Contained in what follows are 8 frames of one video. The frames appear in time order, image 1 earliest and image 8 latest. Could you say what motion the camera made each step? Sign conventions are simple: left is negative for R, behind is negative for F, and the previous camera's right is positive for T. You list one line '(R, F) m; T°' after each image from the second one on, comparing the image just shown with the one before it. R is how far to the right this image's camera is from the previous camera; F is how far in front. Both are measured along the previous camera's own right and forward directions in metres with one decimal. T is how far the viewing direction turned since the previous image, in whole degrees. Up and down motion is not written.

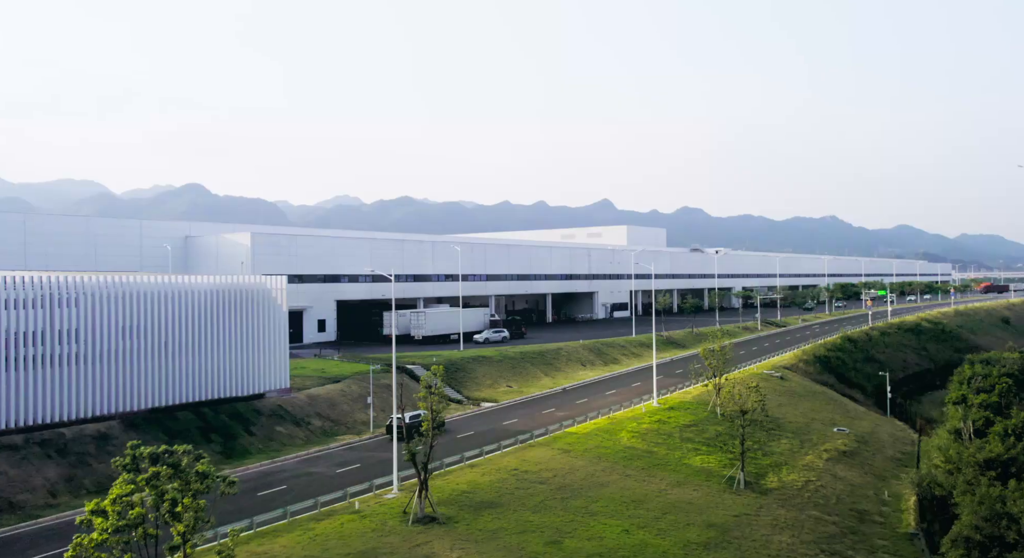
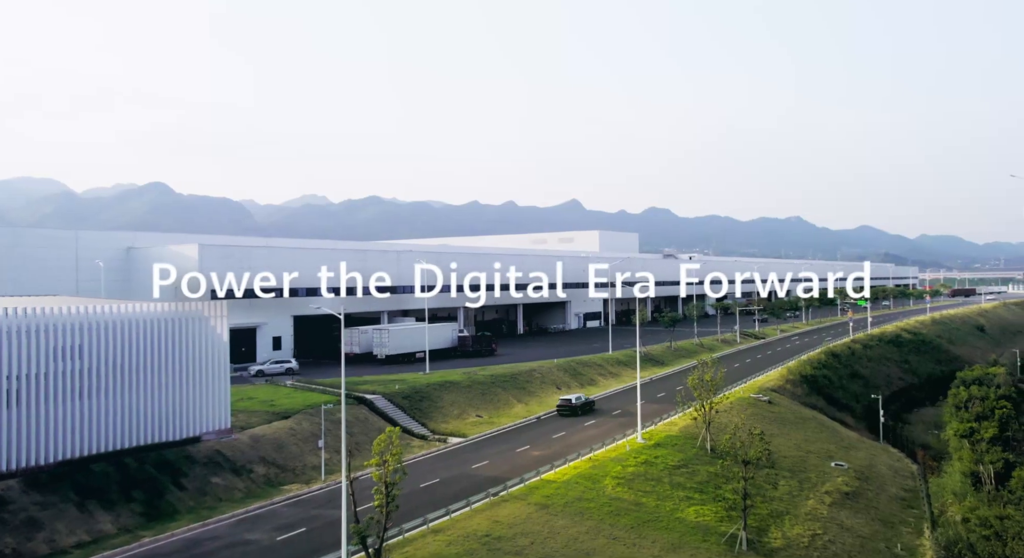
(-0.1, +3.6) m; +2°
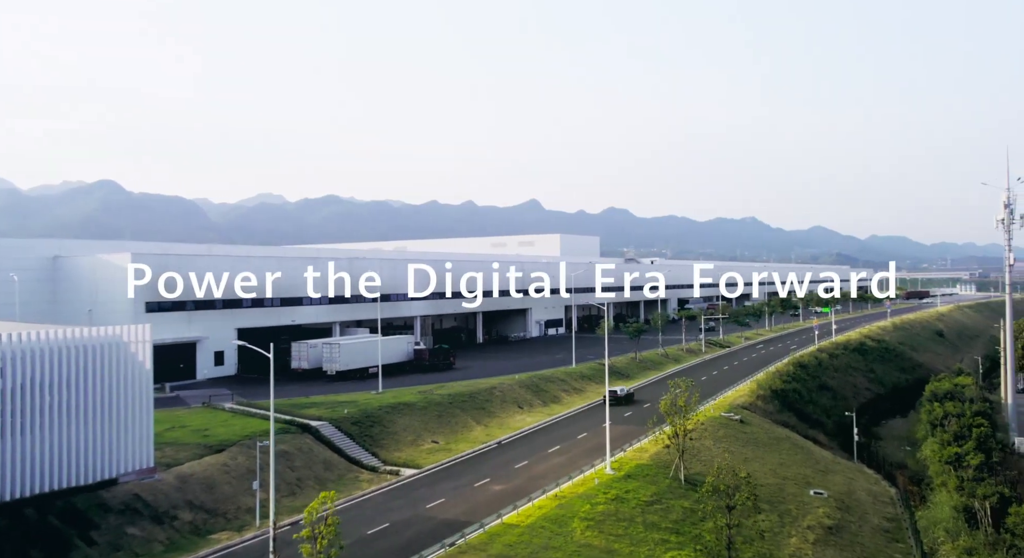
(0.0, +2.7) m; +3°
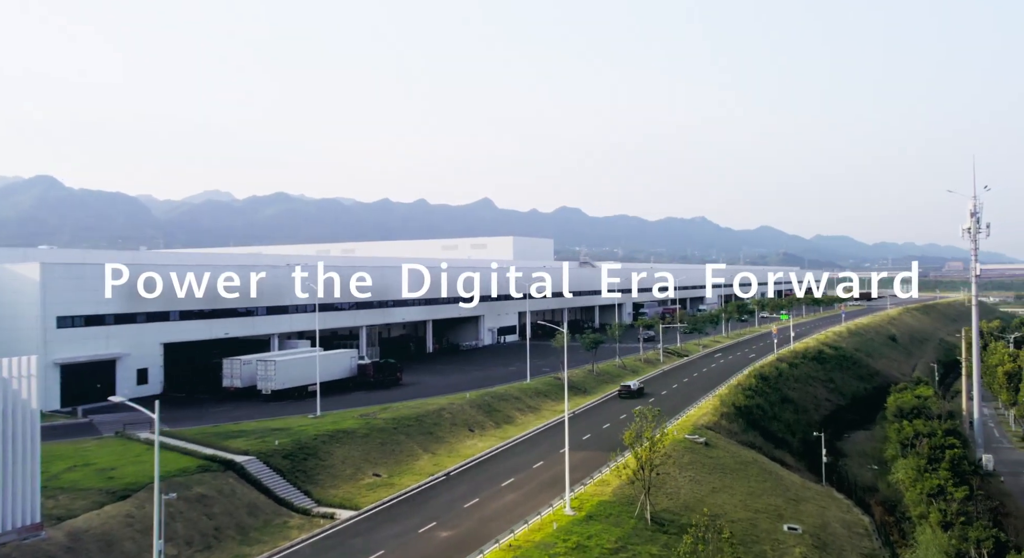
(+0.1, +3.1) m; +3°
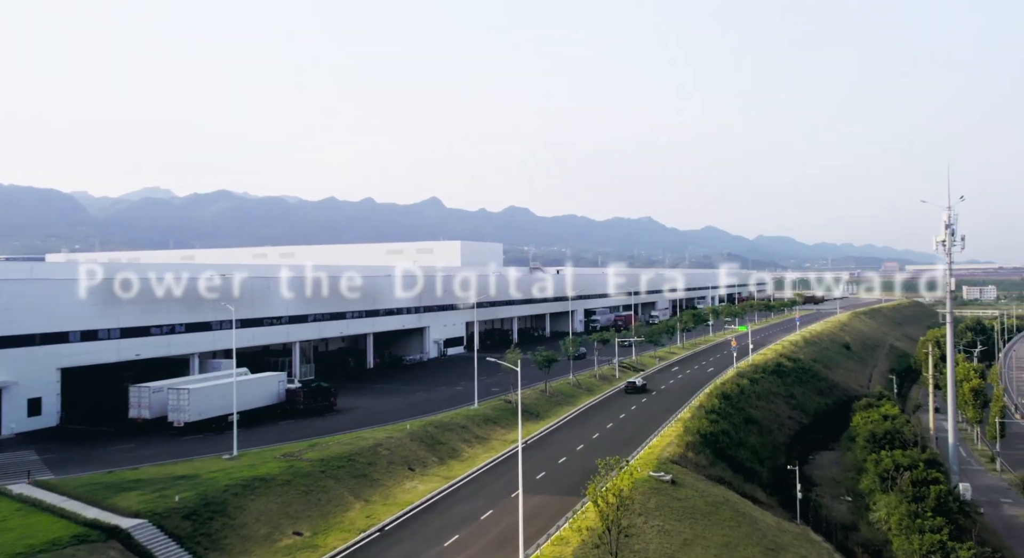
(+0.1, +4.4) m; +4°
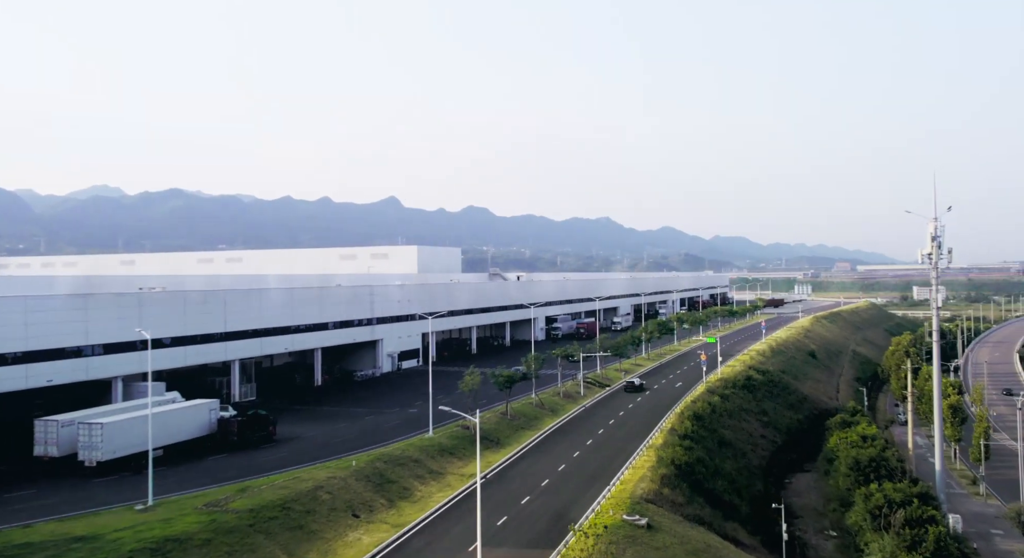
(+0.1, +4.0) m; +3°
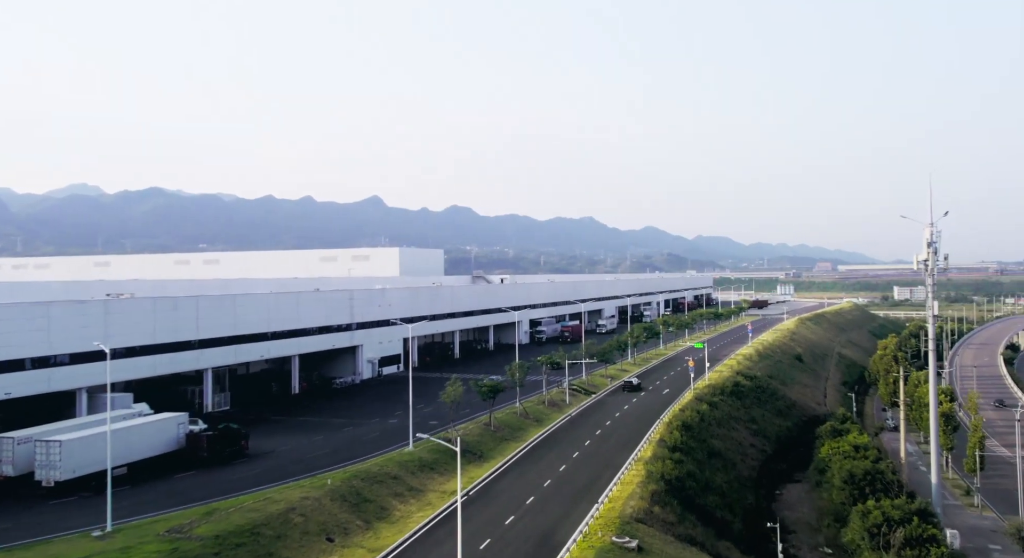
(0.0, +1.7) m; +1°
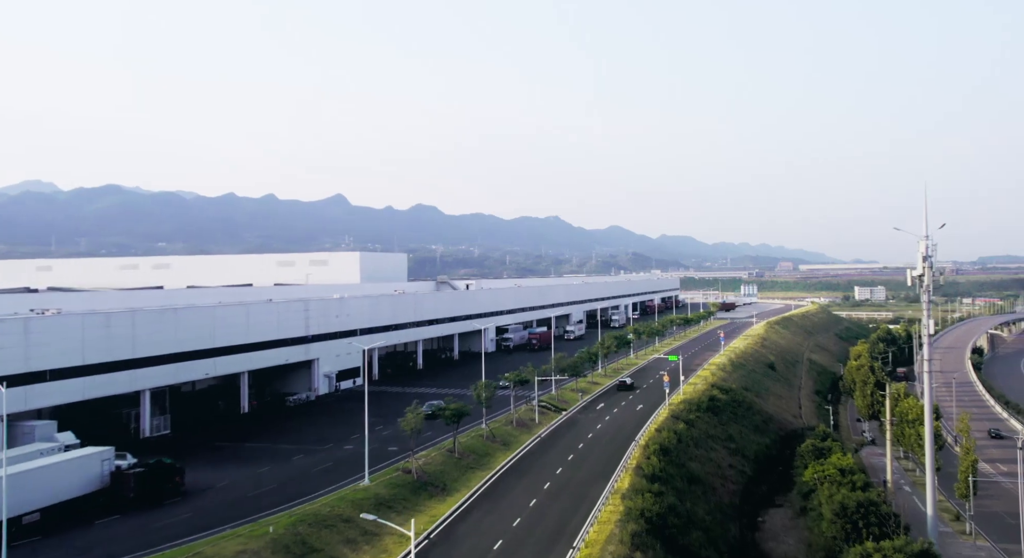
(0.0, +3.7) m; +2°
